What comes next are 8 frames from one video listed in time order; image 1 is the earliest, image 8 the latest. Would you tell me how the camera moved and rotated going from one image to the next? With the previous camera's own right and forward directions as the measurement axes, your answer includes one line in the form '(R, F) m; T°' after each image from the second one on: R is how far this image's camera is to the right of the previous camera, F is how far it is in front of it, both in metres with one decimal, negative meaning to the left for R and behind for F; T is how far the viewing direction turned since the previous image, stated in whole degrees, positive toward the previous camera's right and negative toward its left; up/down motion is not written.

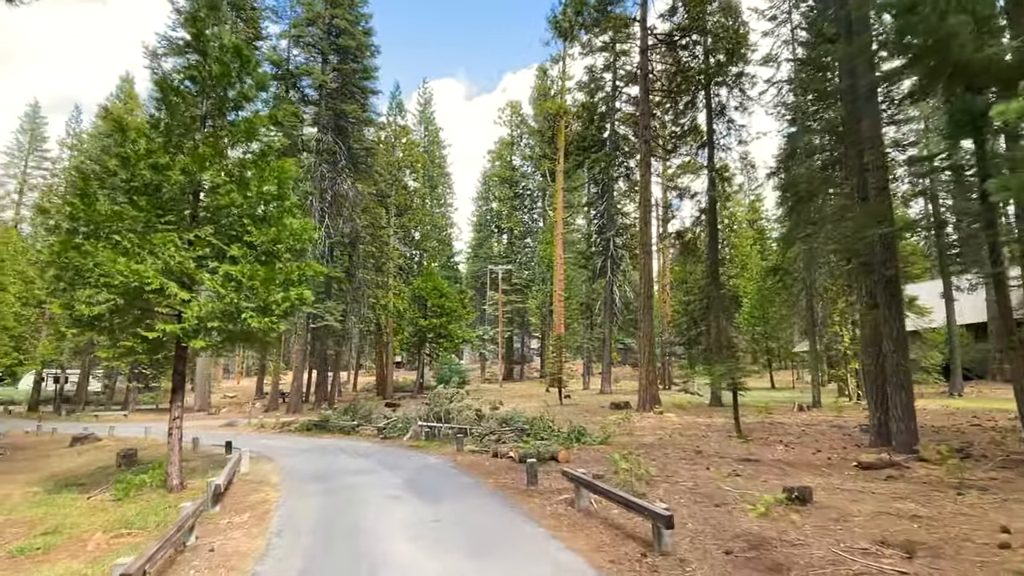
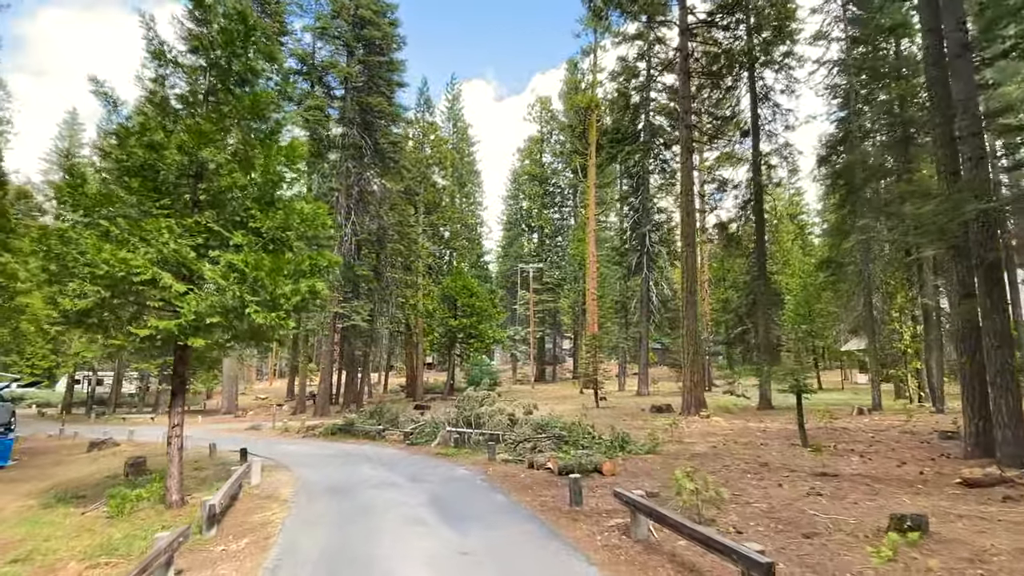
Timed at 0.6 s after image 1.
(-0.1, +1.0) m; -3°
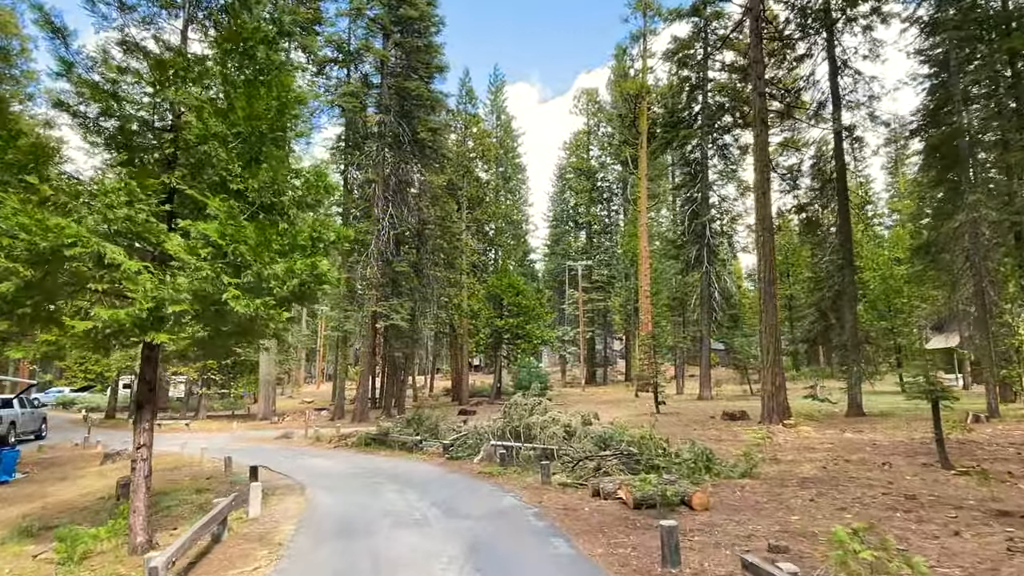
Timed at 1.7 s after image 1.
(-0.1, +1.8) m; -4°
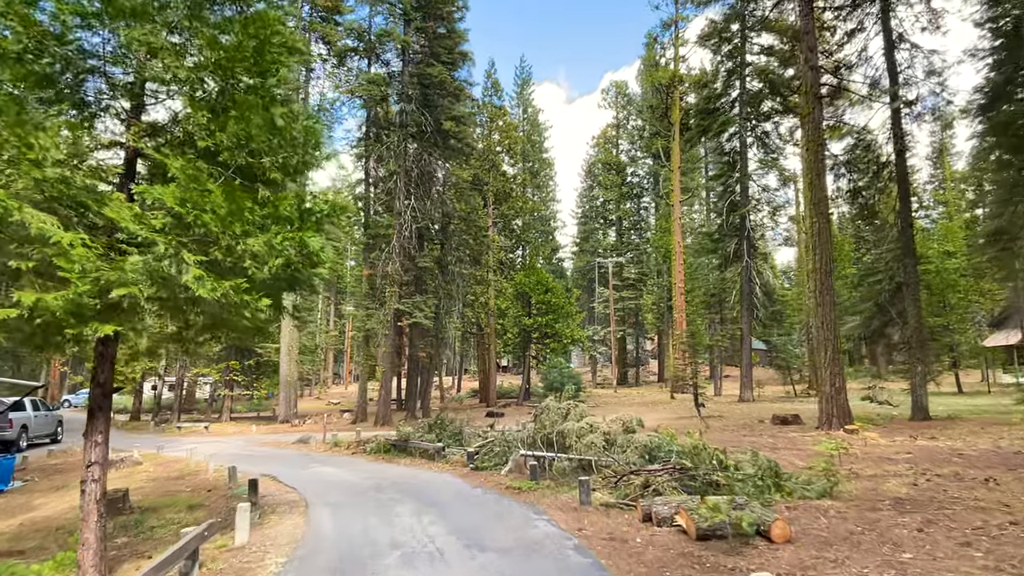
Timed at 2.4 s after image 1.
(0.0, +1.2) m; -2°
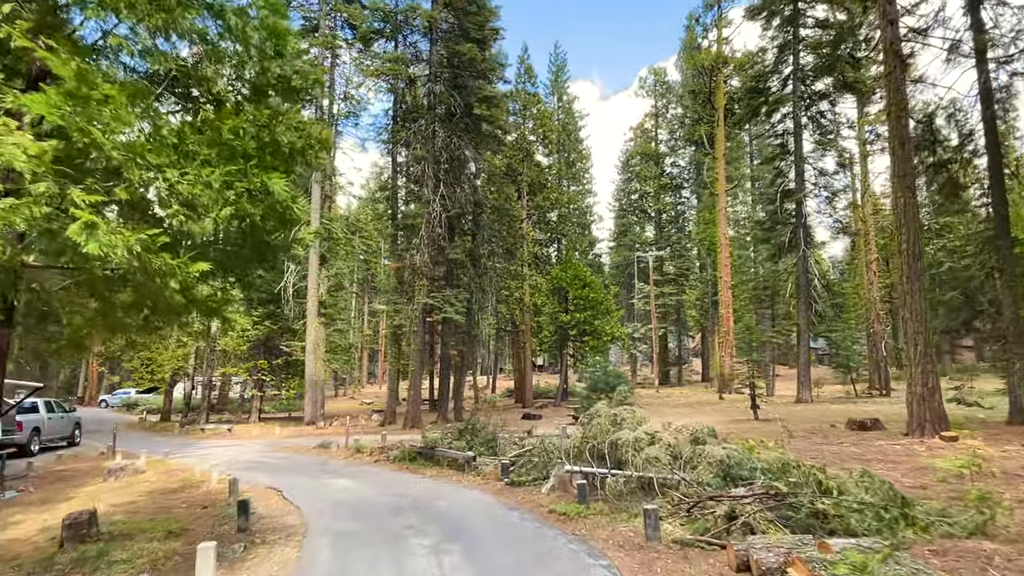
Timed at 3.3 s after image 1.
(-0.1, +1.5) m; -3°
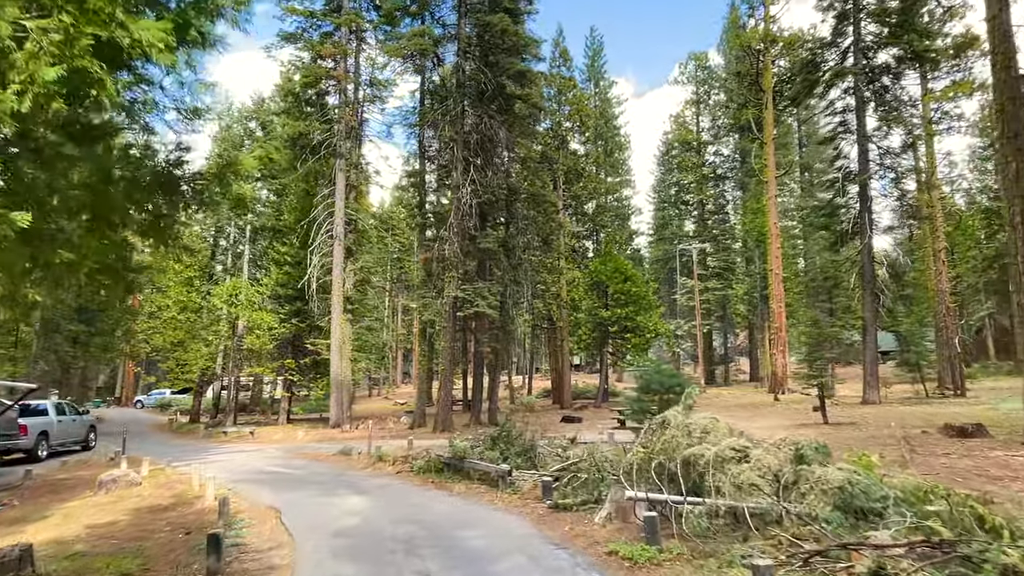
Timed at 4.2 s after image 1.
(-0.1, +1.6) m; -3°
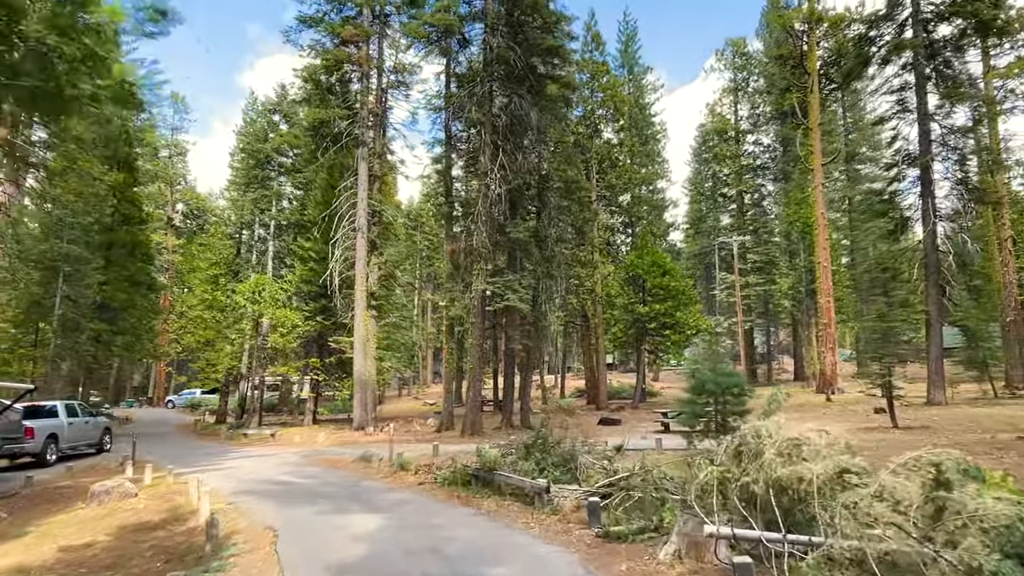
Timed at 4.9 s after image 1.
(-0.1, +1.2) m; -3°
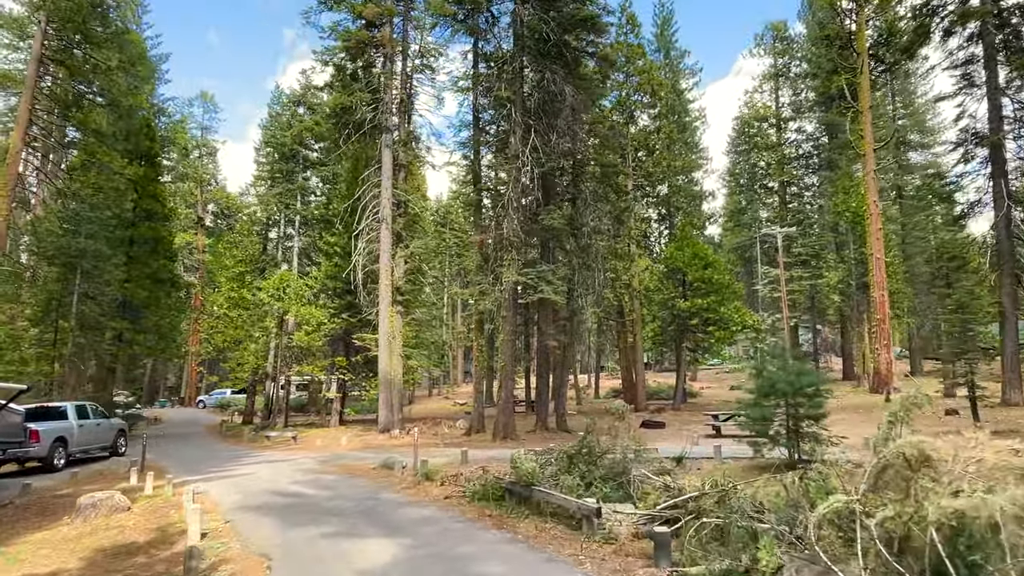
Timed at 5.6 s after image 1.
(-0.1, +1.2) m; -3°
